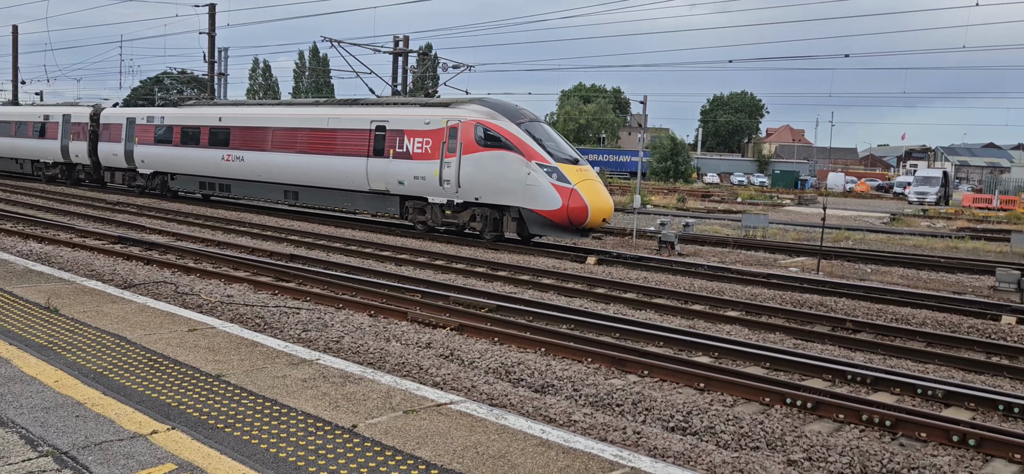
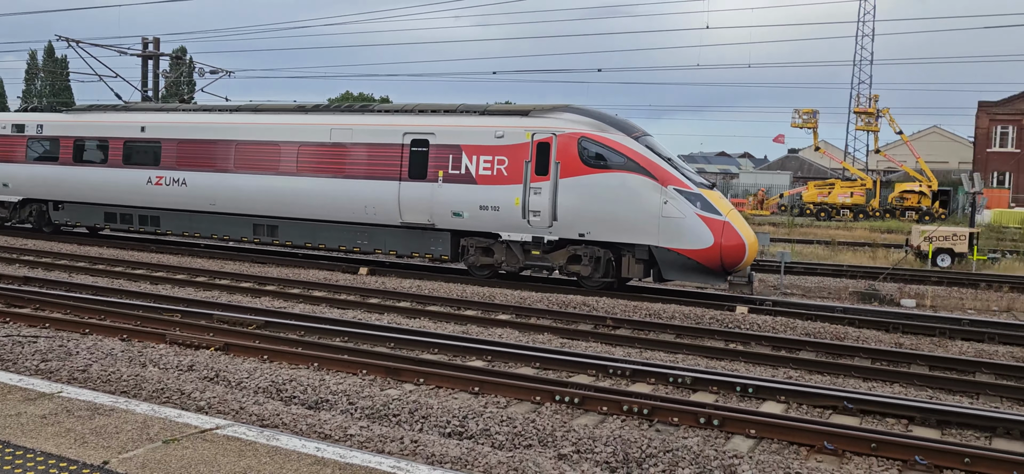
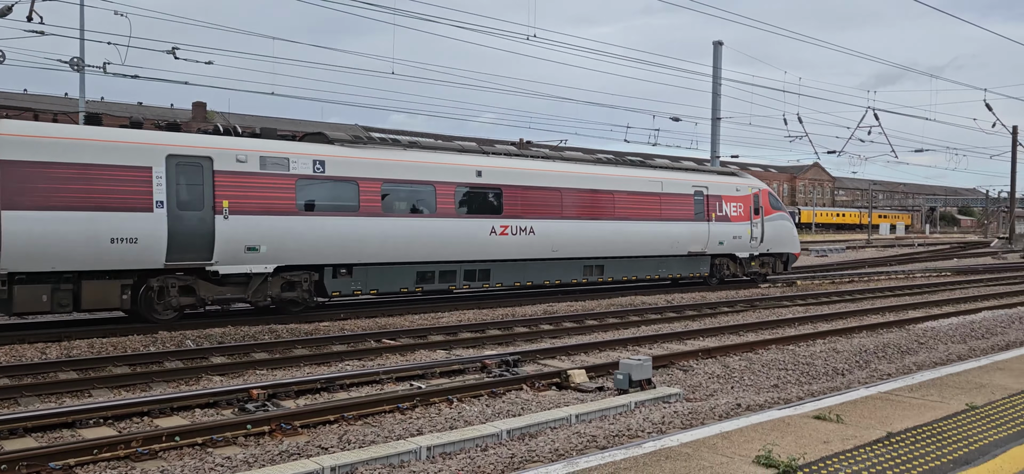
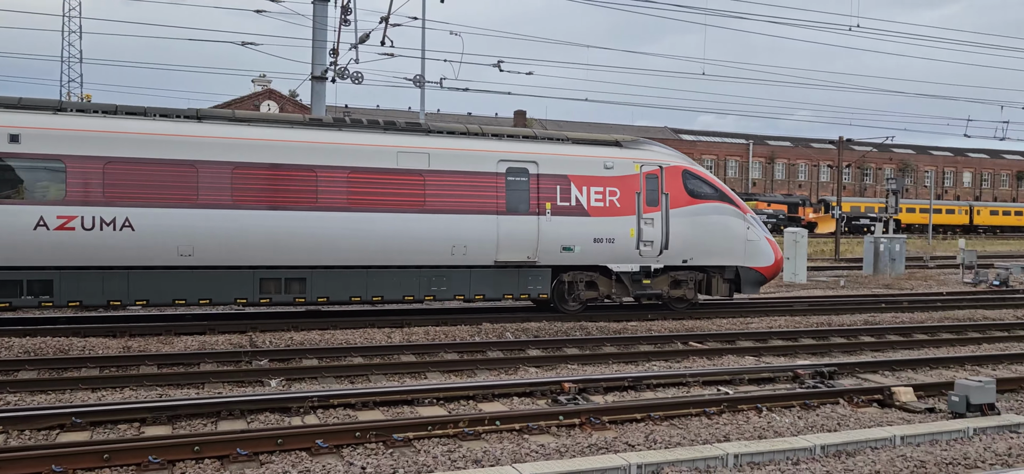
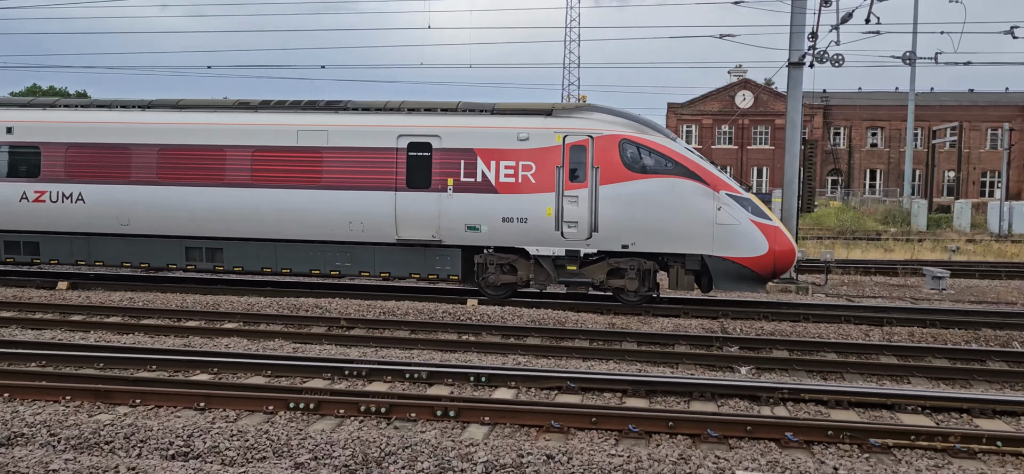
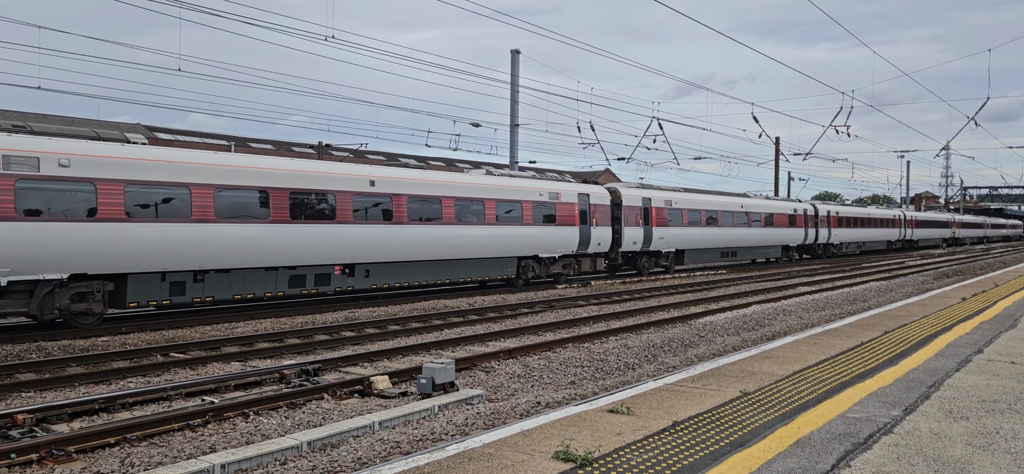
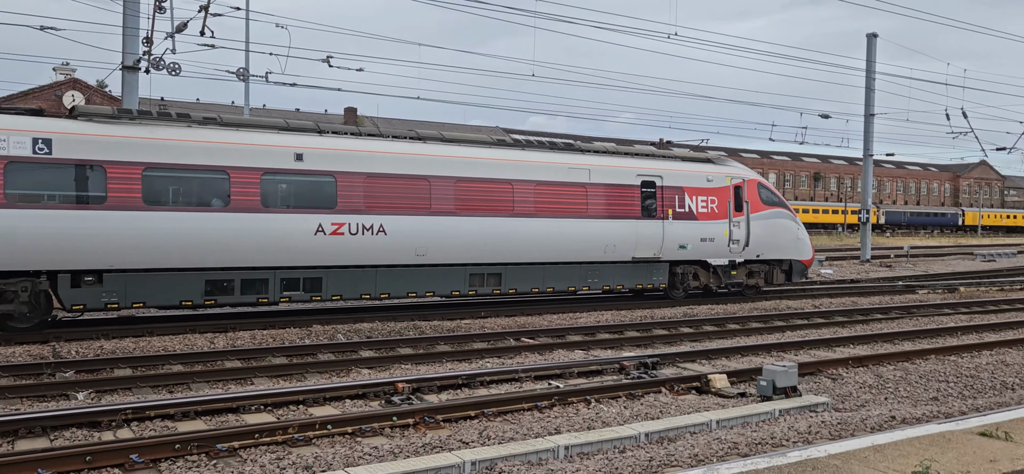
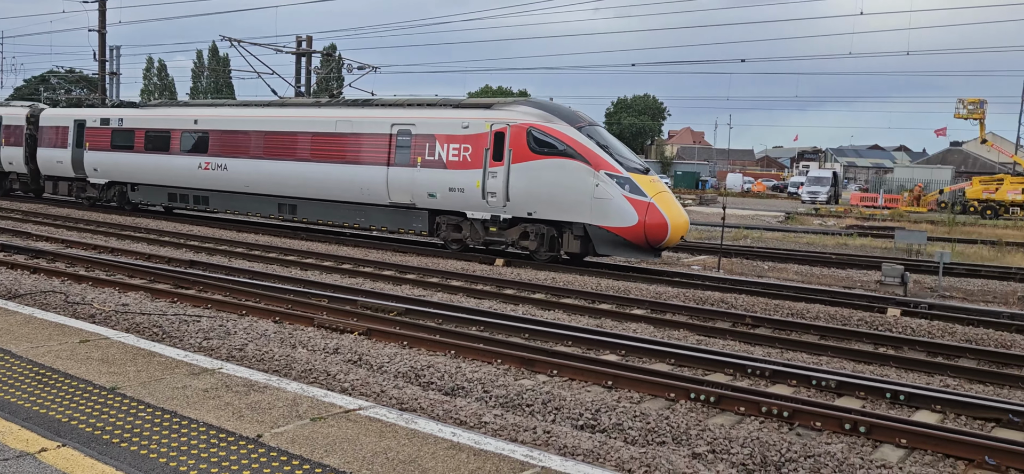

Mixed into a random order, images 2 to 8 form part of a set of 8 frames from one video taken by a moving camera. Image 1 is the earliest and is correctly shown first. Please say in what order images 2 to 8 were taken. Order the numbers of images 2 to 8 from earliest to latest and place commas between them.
8, 2, 5, 4, 7, 3, 6
